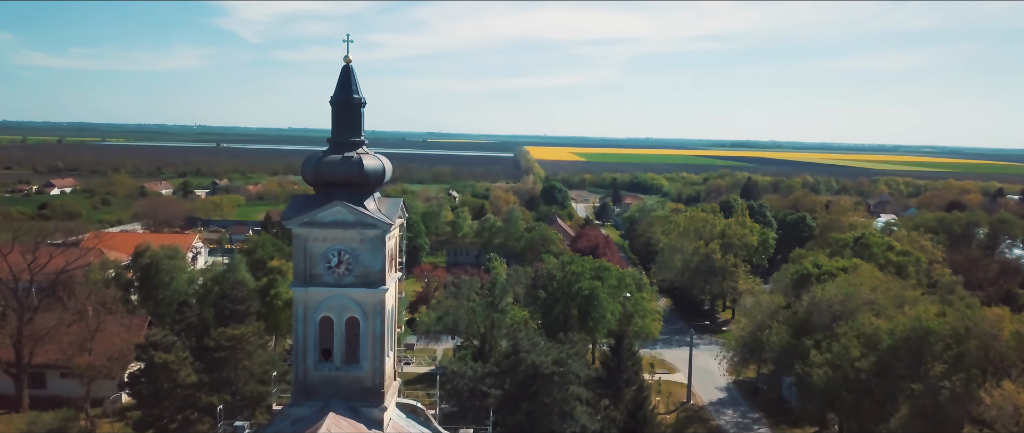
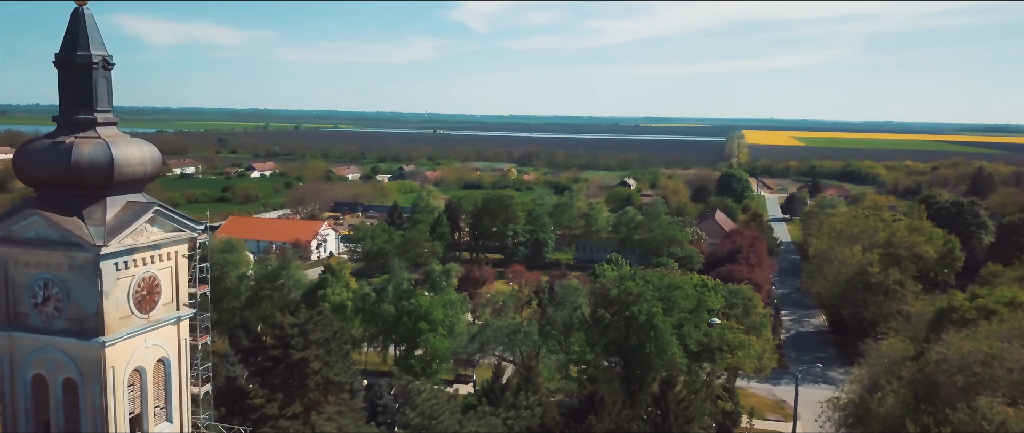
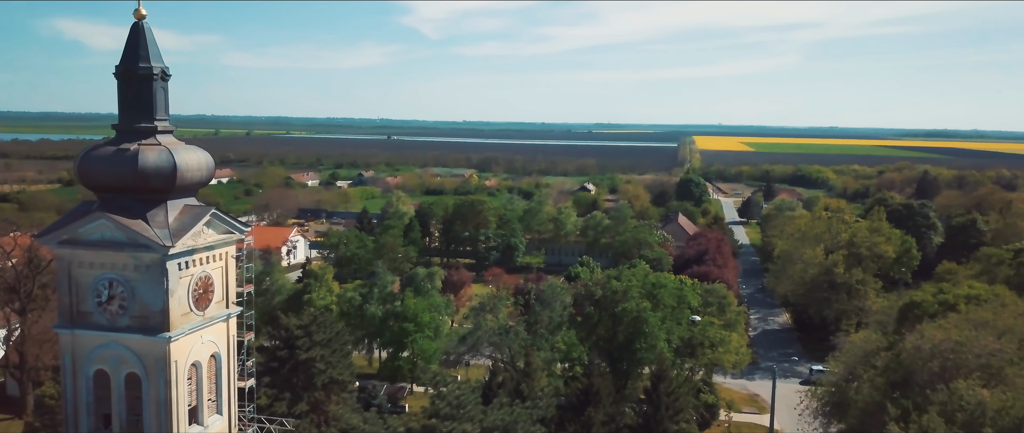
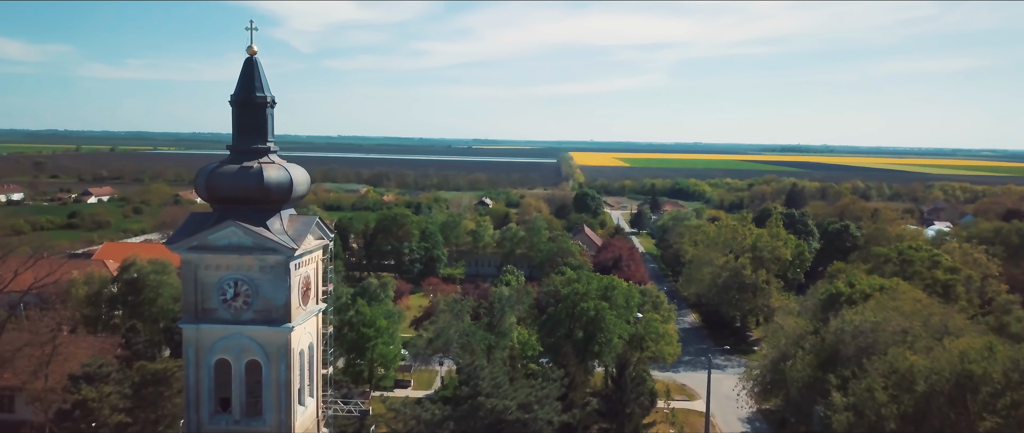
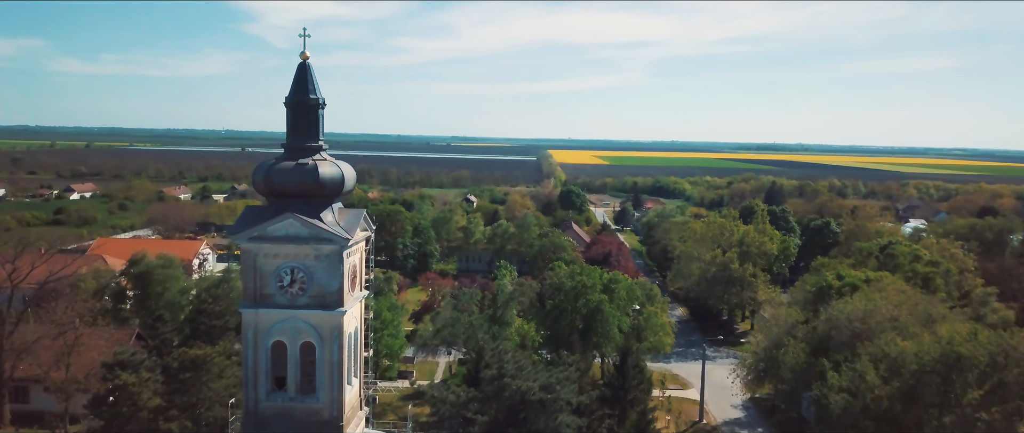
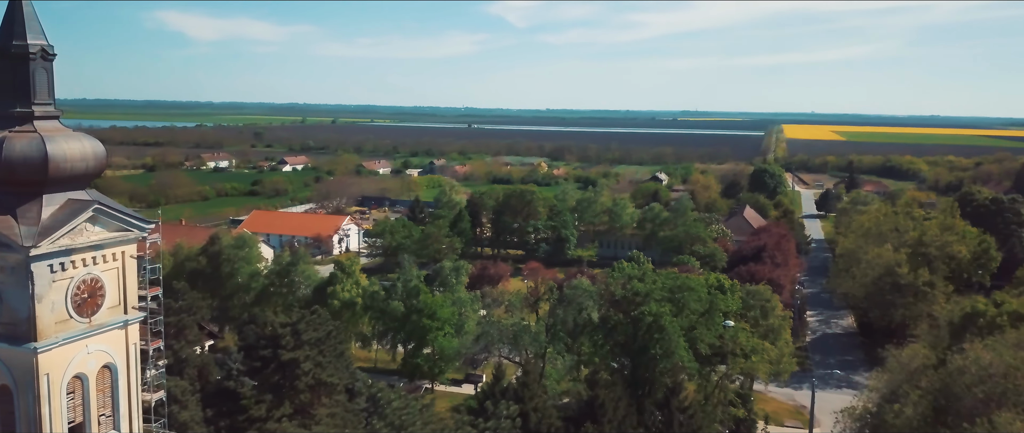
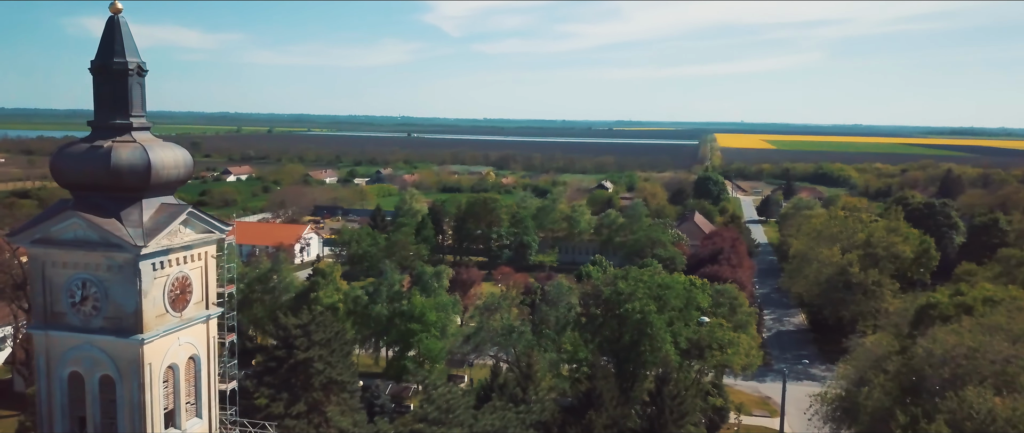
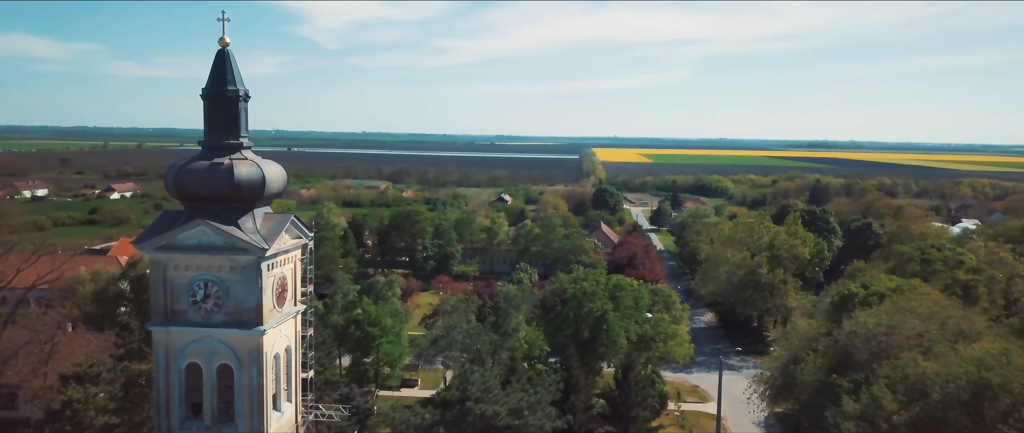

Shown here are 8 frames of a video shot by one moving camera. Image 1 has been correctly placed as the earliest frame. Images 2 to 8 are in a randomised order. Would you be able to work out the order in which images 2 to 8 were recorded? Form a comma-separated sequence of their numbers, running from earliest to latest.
5, 4, 8, 3, 7, 2, 6
